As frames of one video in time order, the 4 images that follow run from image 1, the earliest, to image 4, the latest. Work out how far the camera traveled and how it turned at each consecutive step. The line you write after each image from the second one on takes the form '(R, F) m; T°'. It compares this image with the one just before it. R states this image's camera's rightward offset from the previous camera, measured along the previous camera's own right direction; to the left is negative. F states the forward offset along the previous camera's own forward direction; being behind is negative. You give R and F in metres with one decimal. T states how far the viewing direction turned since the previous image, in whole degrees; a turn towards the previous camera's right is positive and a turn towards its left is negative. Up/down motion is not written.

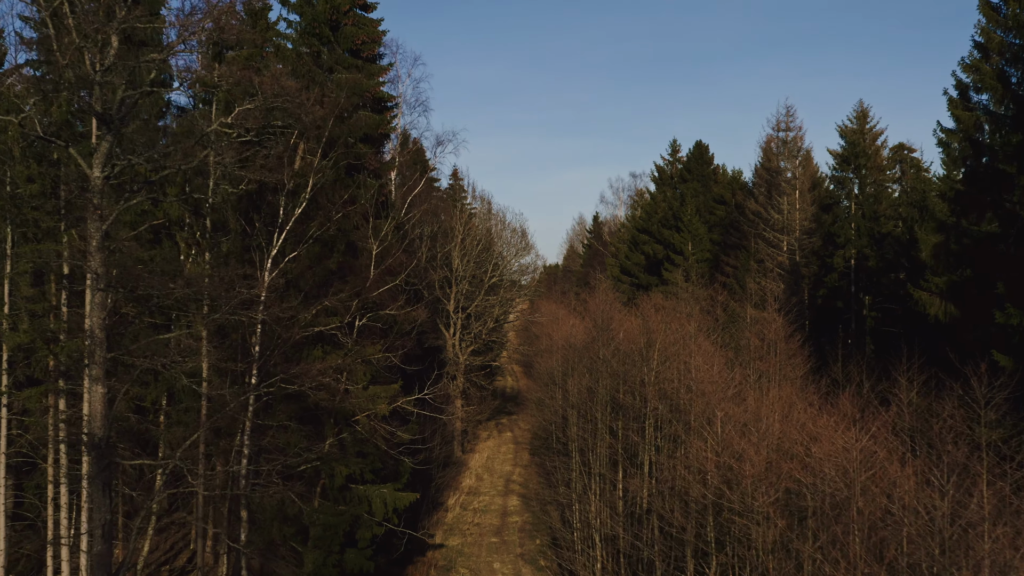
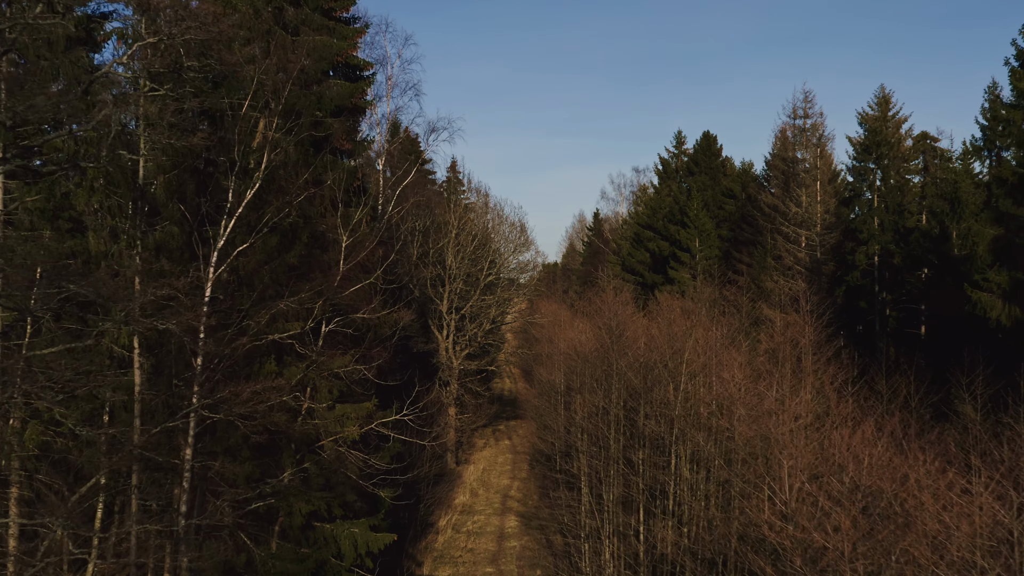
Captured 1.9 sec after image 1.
(+0.1, +2.7) m; 0°
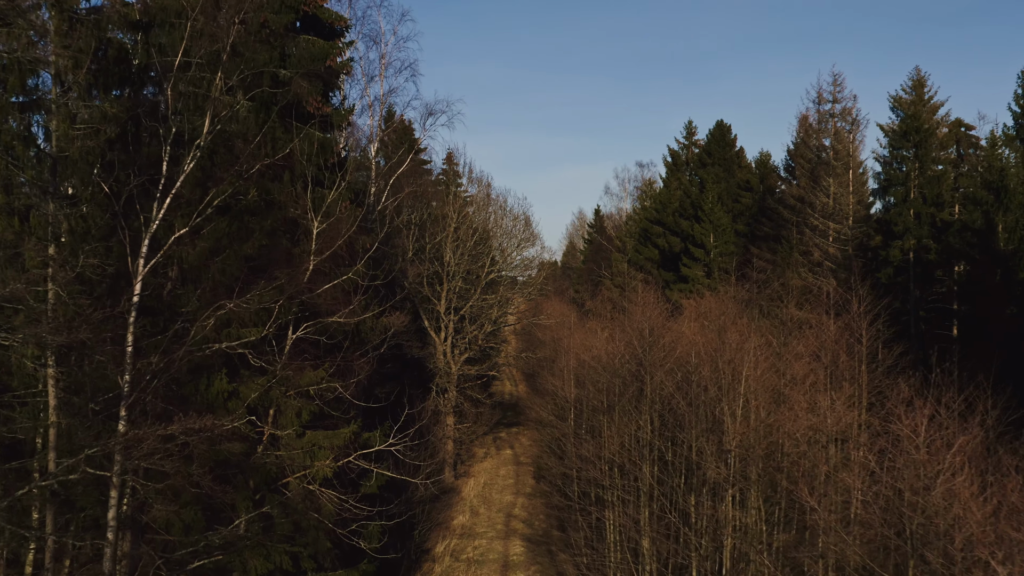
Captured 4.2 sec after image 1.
(-0.2, +2.8) m; 0°
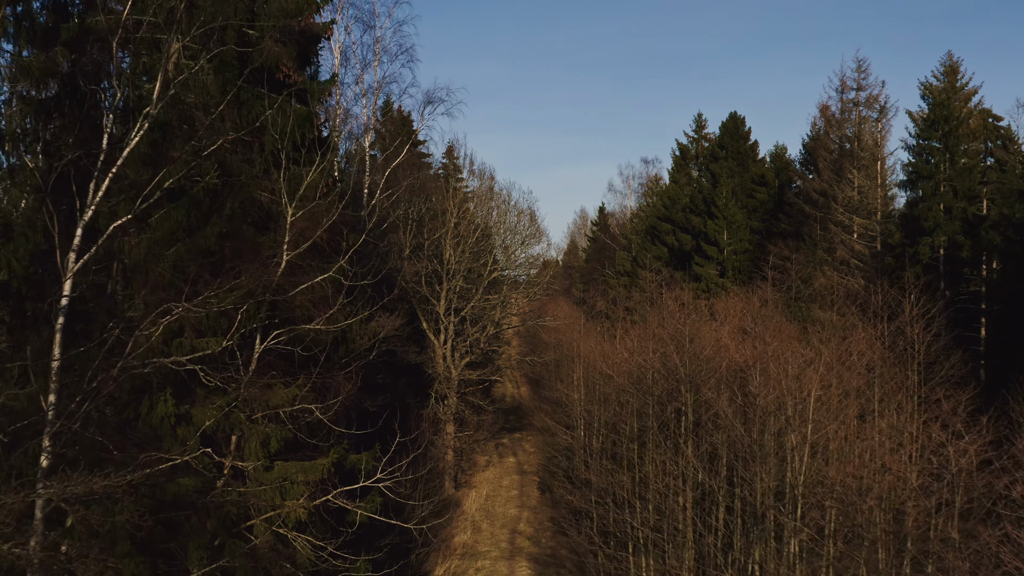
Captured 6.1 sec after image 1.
(-0.2, +1.9) m; 0°
